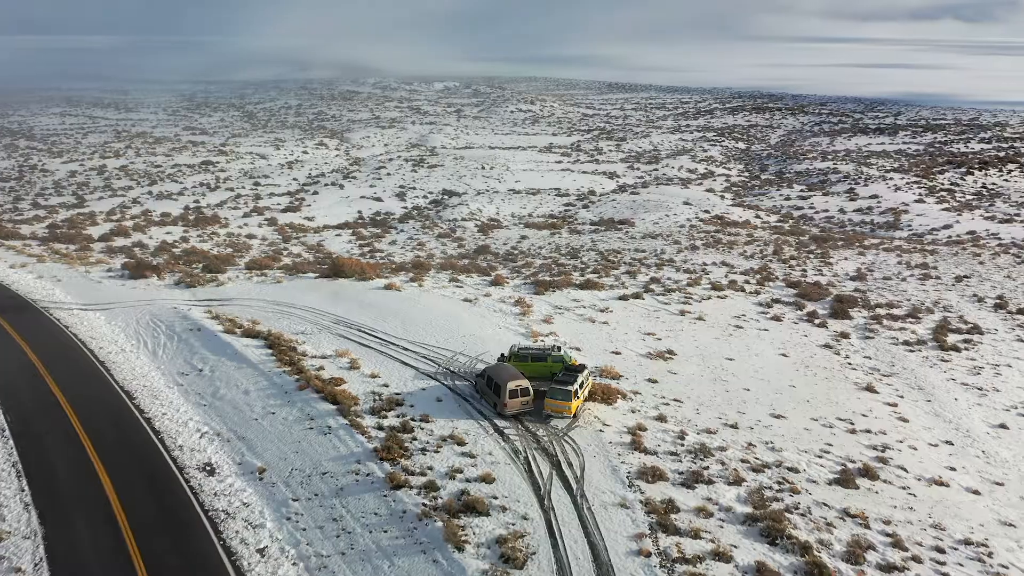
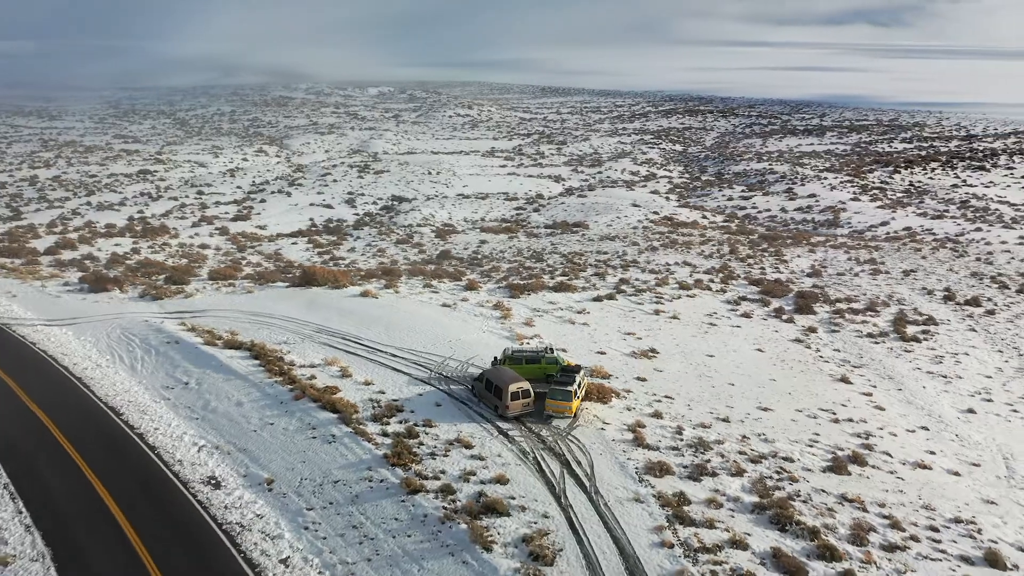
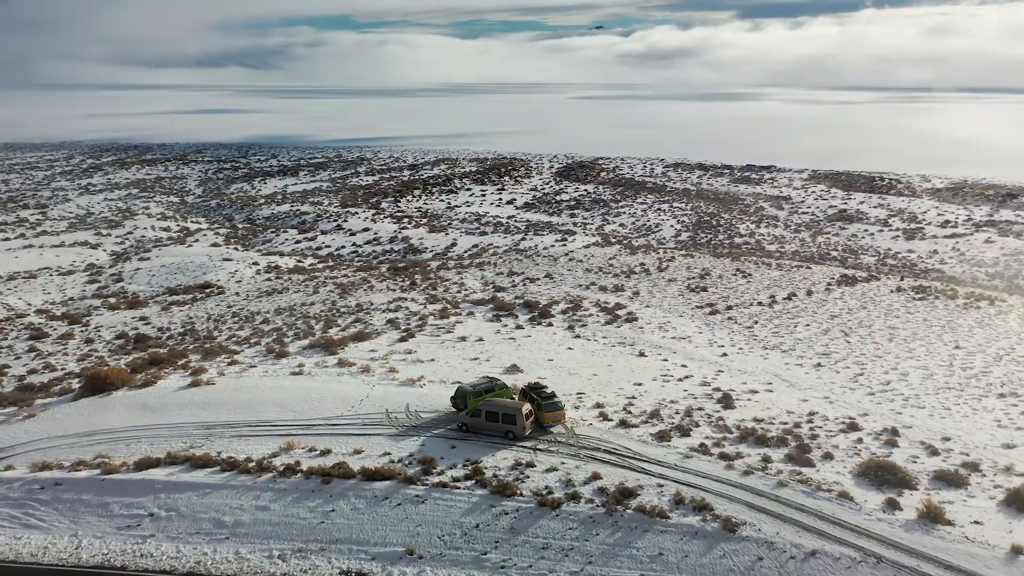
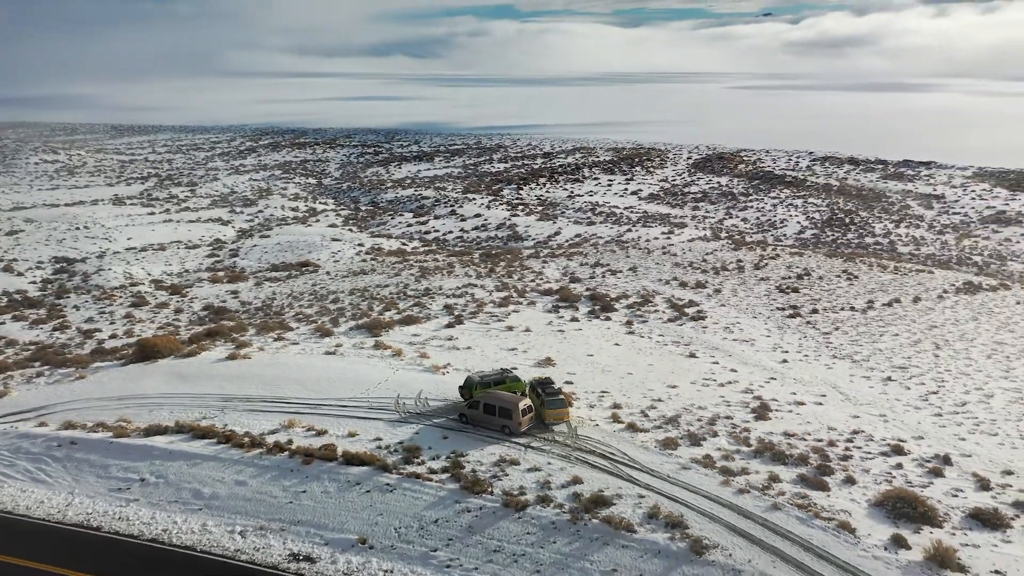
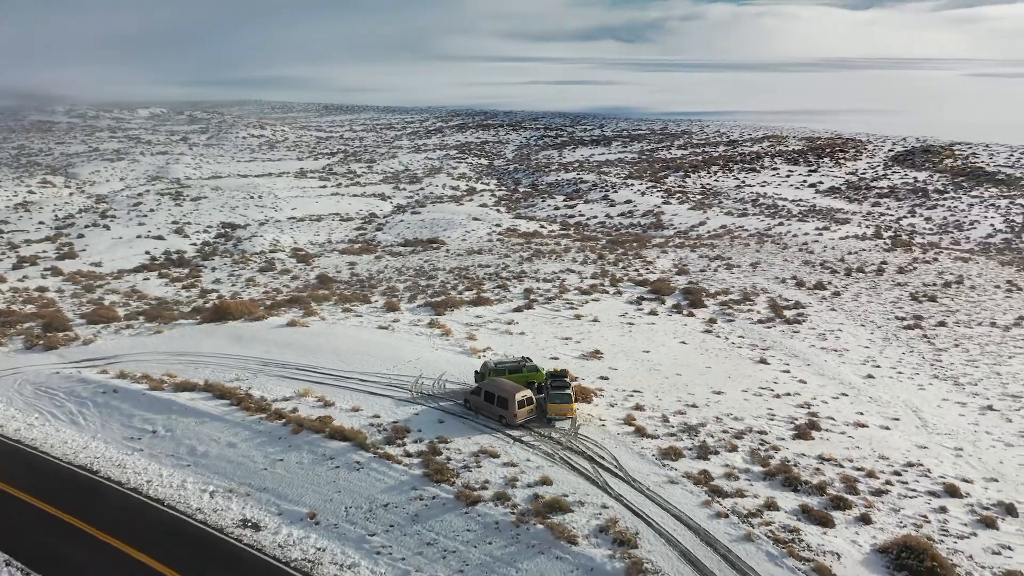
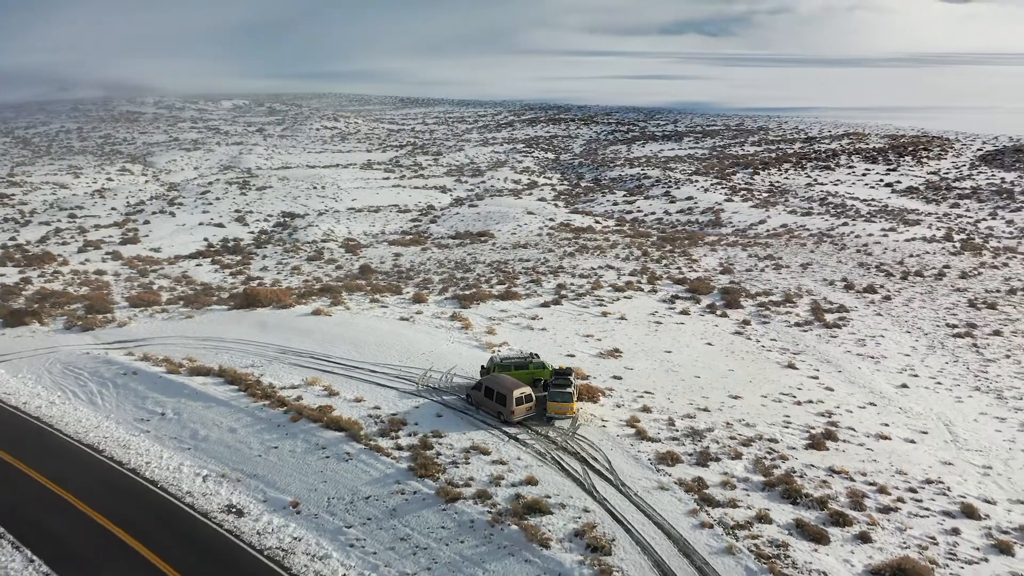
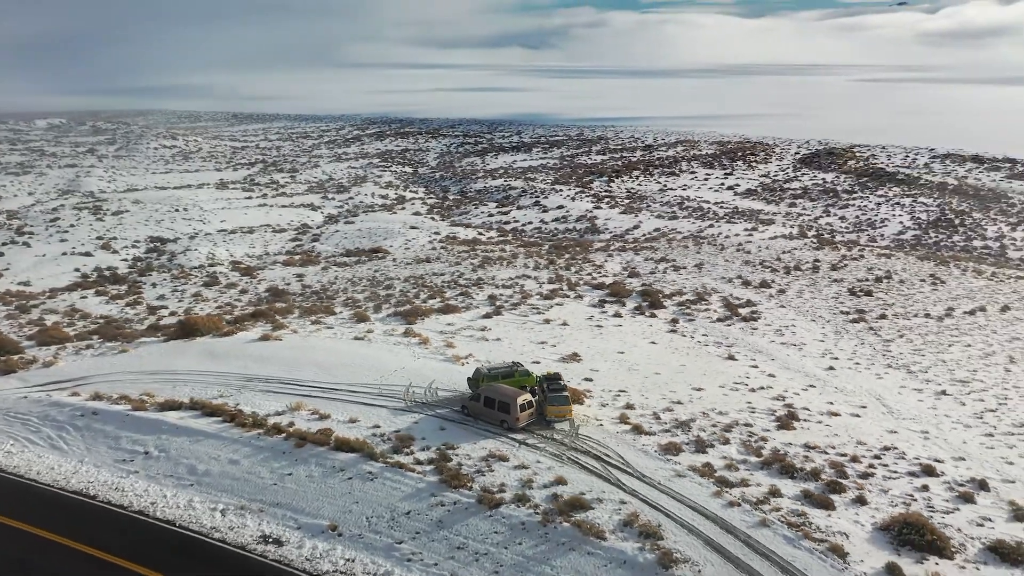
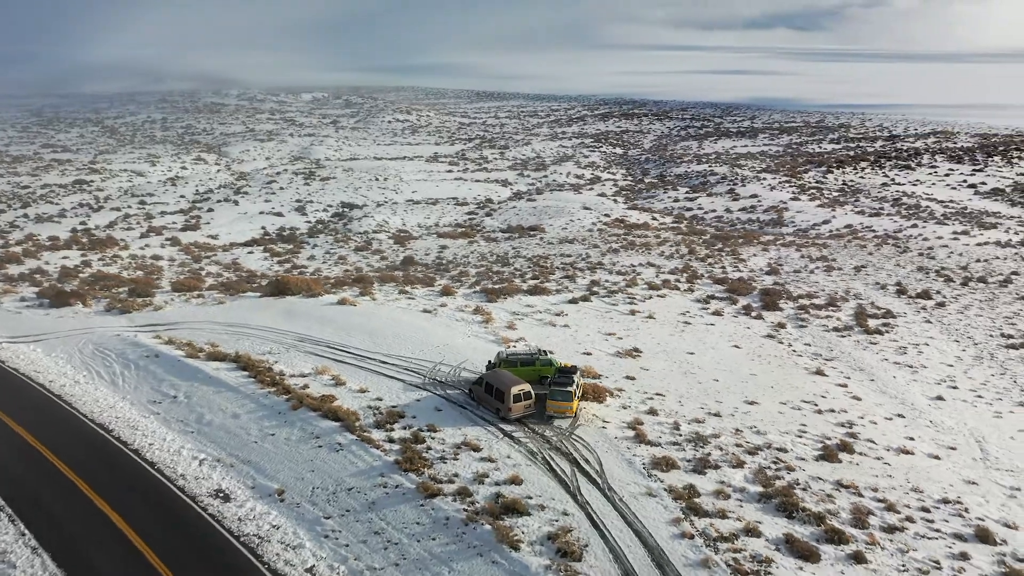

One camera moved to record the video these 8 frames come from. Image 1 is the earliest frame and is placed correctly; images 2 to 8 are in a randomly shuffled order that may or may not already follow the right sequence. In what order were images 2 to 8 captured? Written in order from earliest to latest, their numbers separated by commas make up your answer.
2, 8, 6, 5, 7, 4, 3
